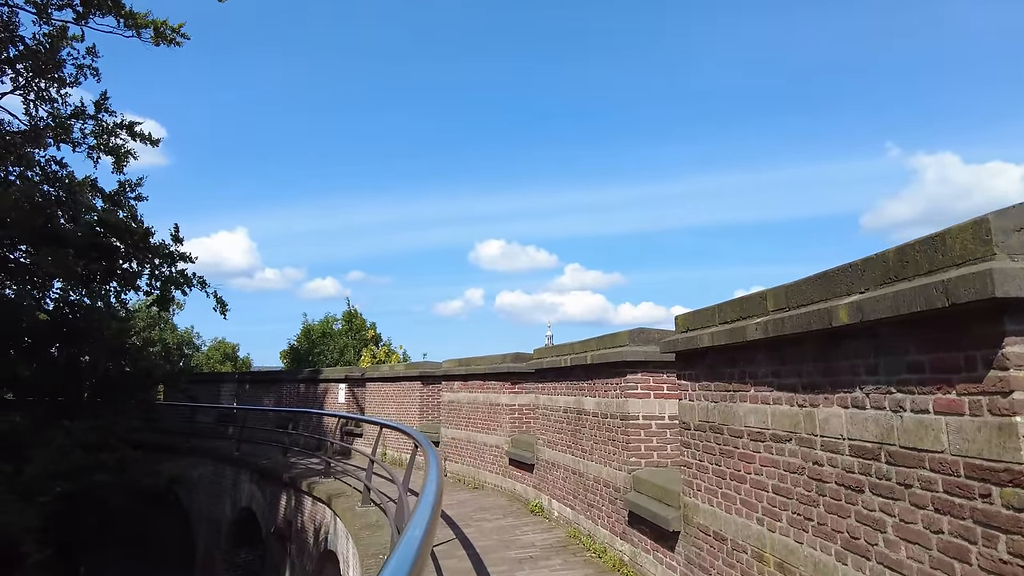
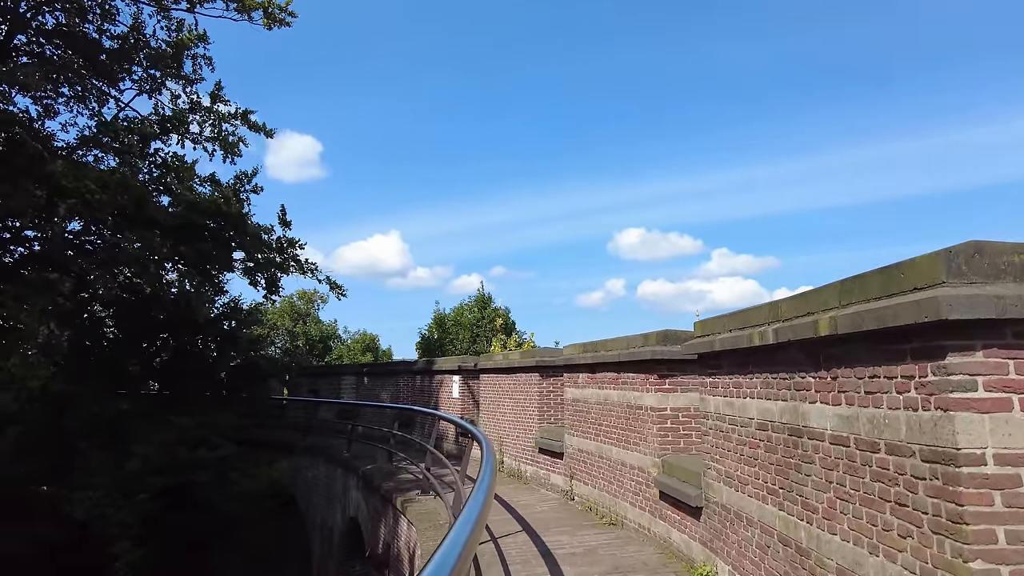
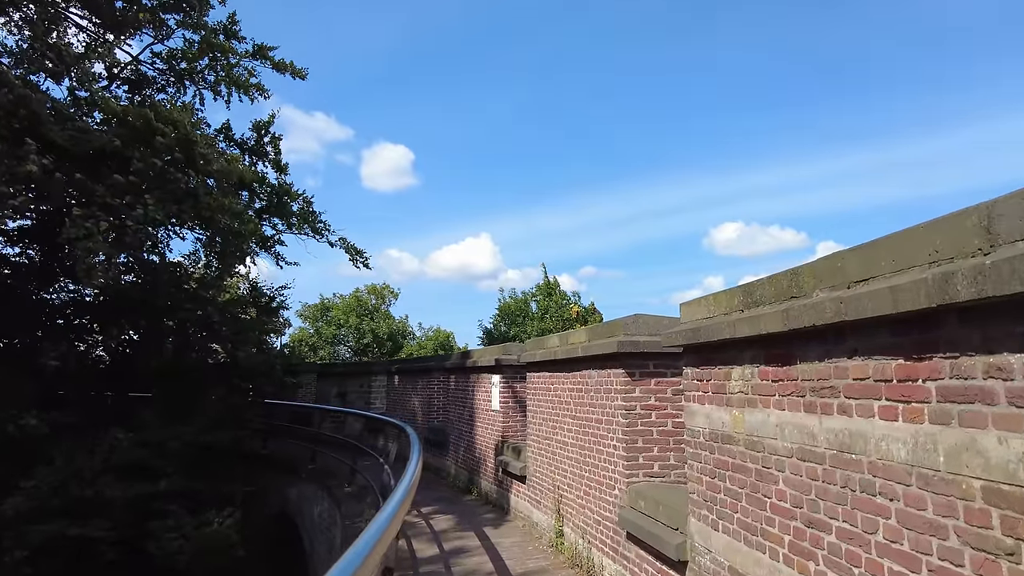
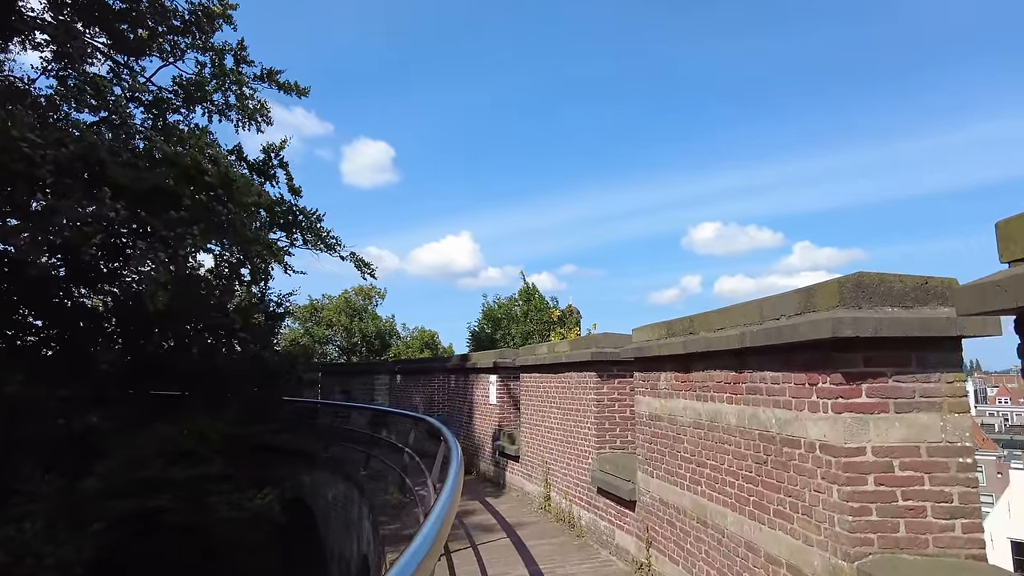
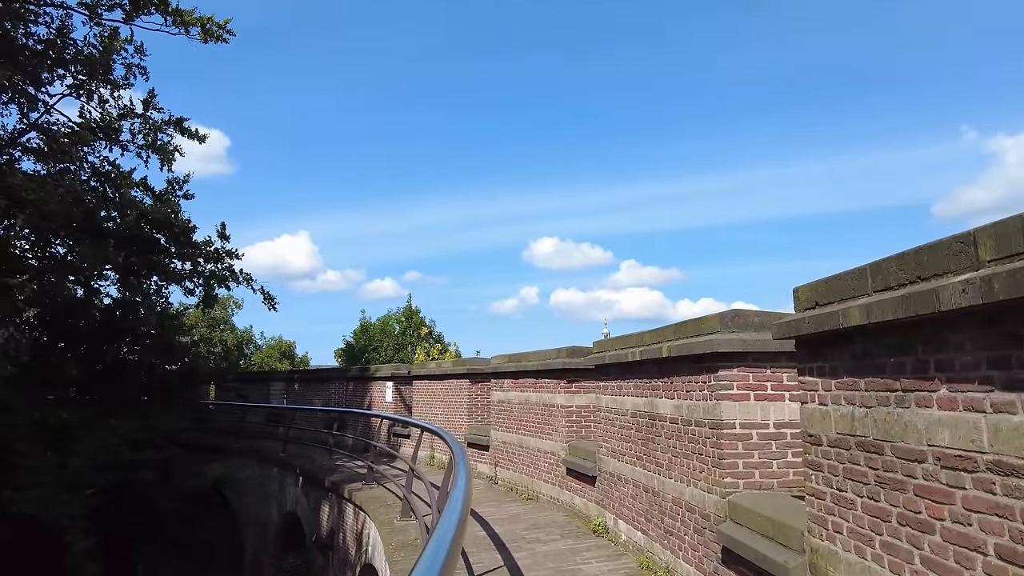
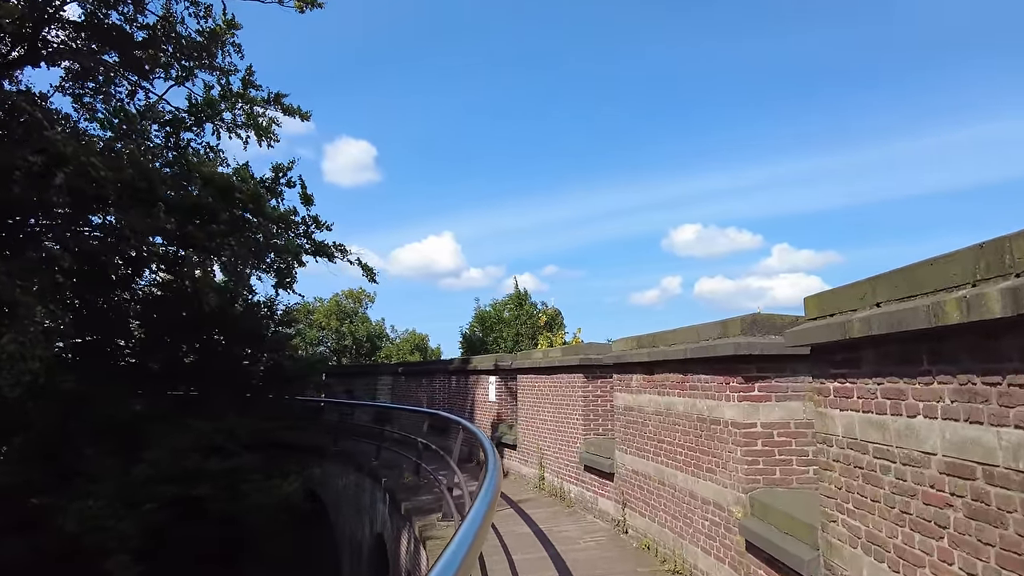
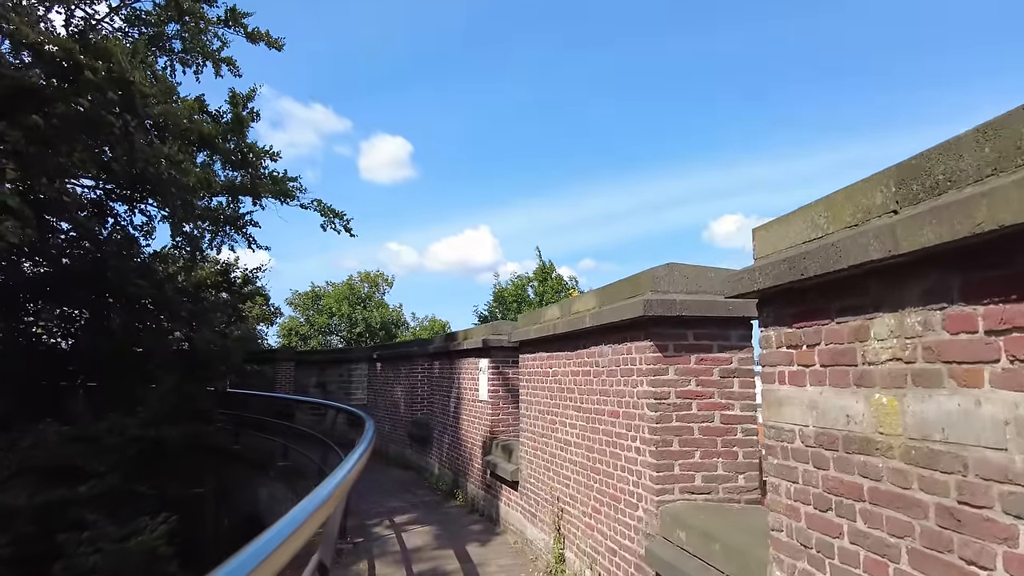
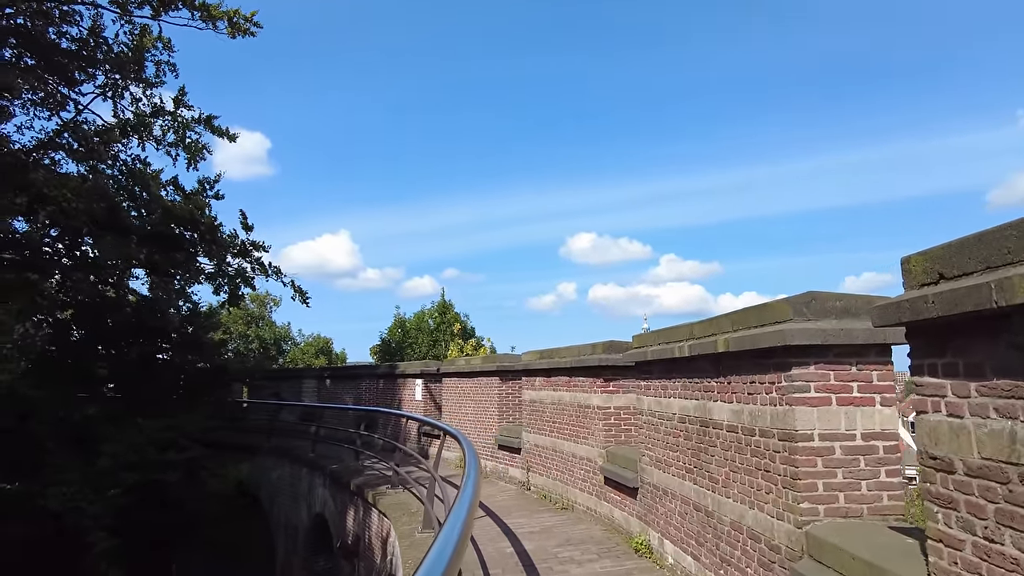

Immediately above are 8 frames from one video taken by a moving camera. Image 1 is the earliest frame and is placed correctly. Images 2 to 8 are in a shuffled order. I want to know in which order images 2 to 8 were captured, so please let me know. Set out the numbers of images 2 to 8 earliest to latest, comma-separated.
5, 8, 2, 6, 4, 3, 7
